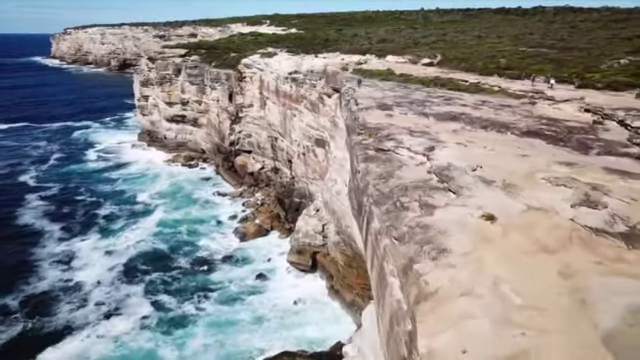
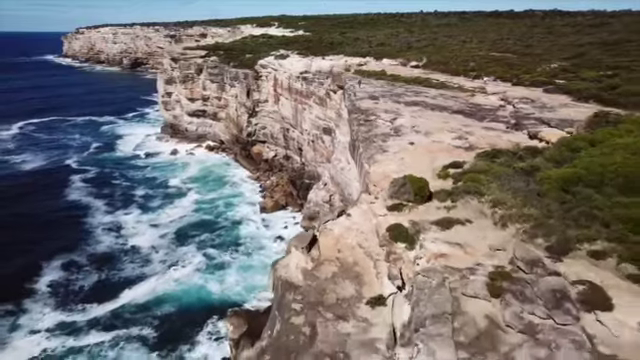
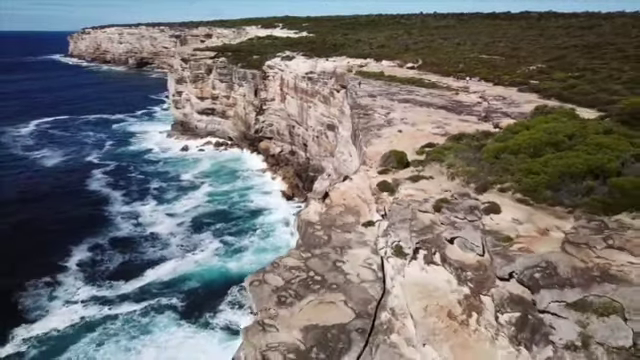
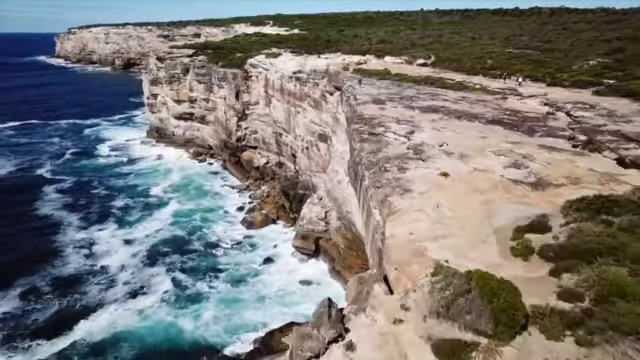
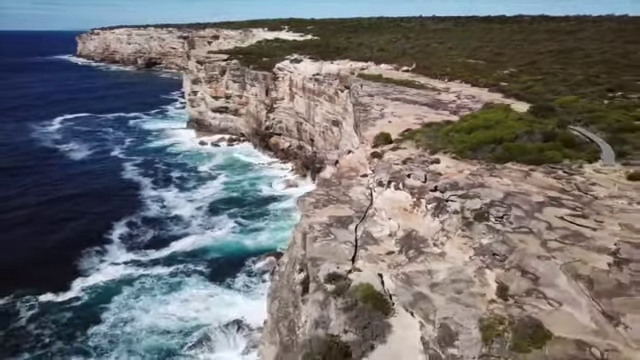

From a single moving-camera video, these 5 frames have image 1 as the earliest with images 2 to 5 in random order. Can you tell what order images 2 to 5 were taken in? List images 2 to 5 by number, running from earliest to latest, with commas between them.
4, 2, 3, 5
